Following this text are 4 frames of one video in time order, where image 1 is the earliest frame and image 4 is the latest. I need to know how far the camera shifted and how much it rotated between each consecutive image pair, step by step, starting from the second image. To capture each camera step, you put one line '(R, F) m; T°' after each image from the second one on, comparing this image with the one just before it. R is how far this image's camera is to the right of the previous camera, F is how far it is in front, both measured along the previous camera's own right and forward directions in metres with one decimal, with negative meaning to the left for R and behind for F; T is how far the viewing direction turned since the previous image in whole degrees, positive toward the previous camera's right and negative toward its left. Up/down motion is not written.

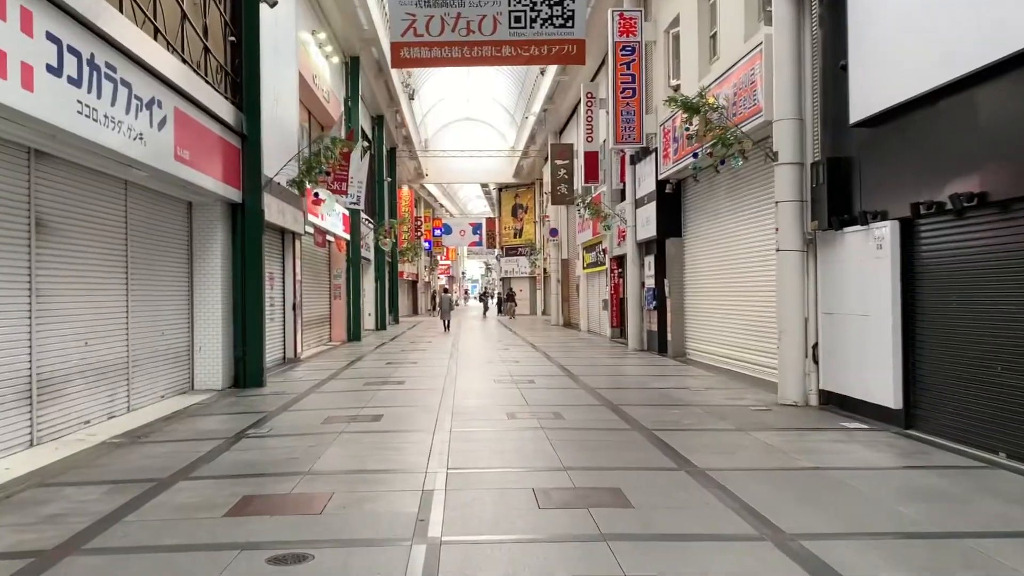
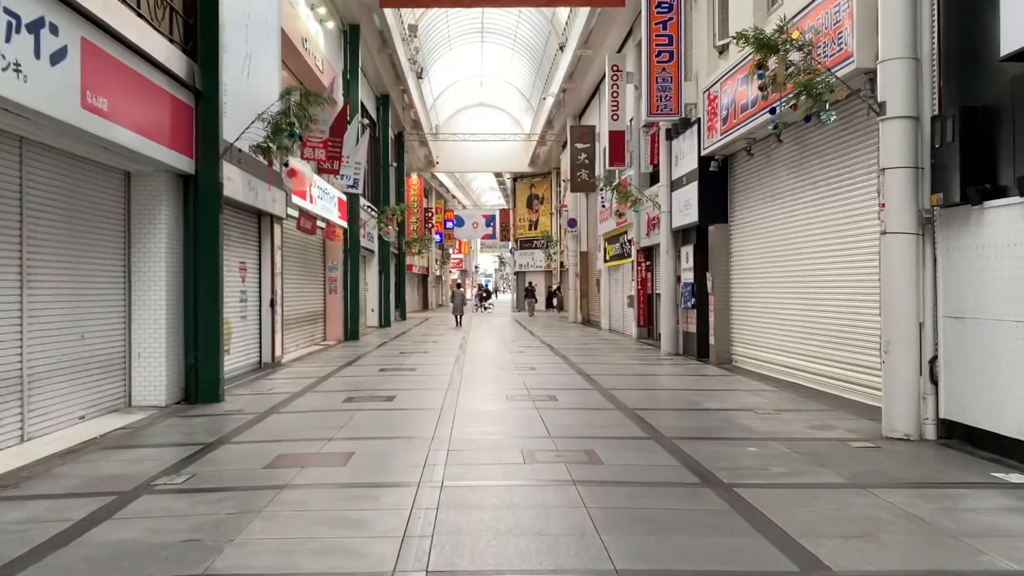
(0.0, +2.2) m; -1°
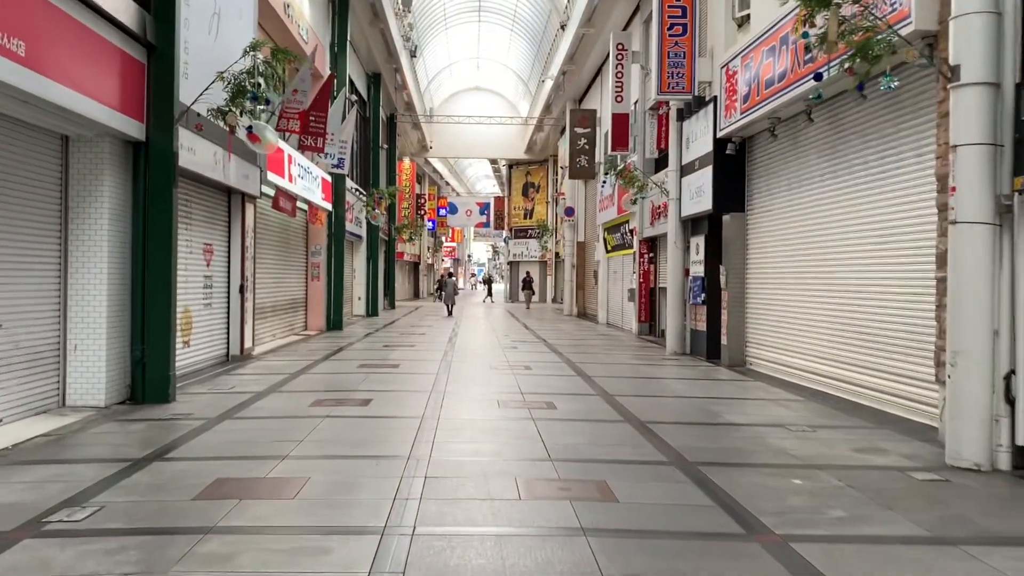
(0.0, +1.1) m; +1°
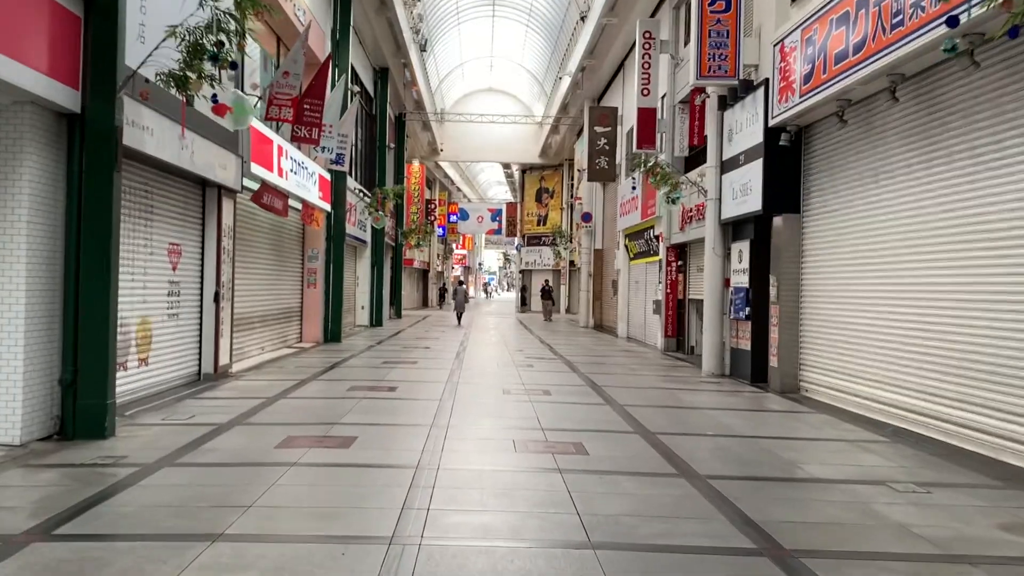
(-0.1, +1.6) m; -1°
